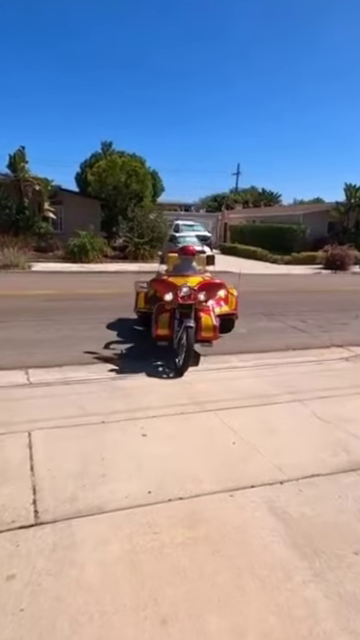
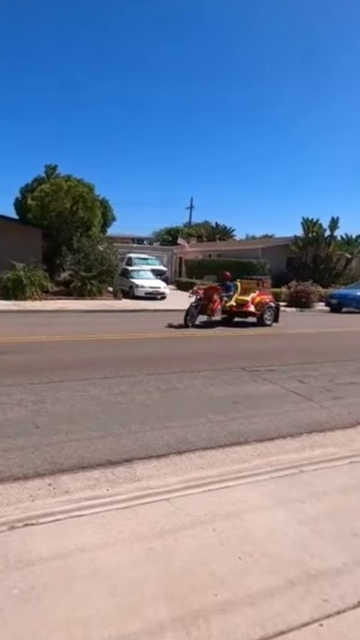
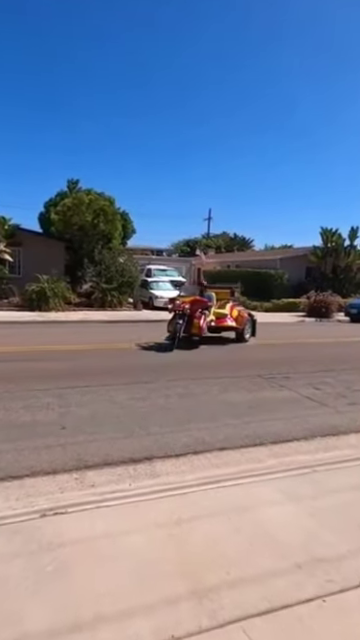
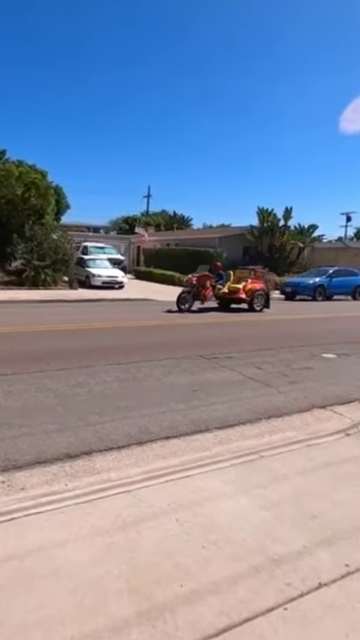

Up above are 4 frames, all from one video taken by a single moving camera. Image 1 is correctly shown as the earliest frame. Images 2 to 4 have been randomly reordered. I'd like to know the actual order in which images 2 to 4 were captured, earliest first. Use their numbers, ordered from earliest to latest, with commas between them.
3, 2, 4
